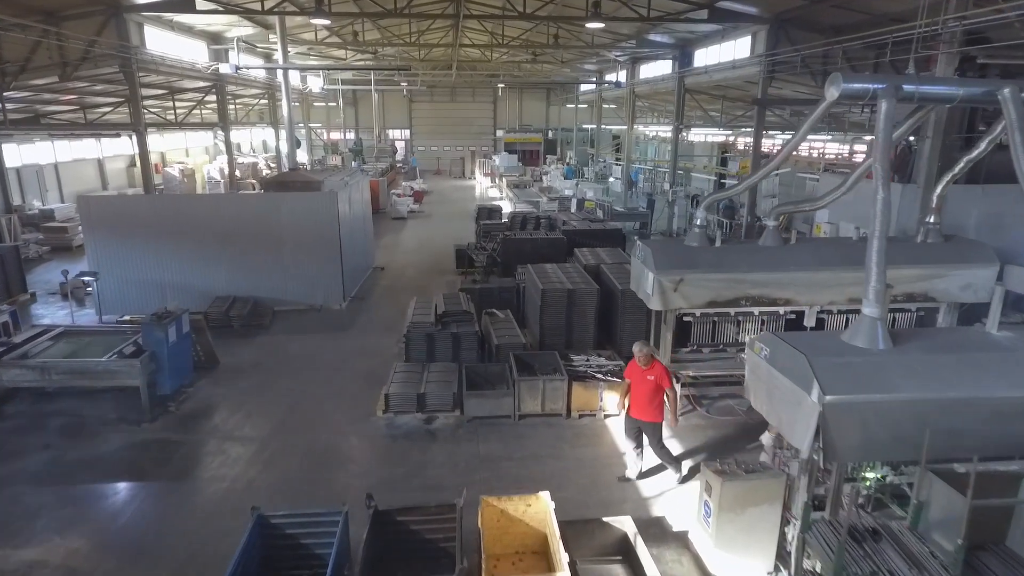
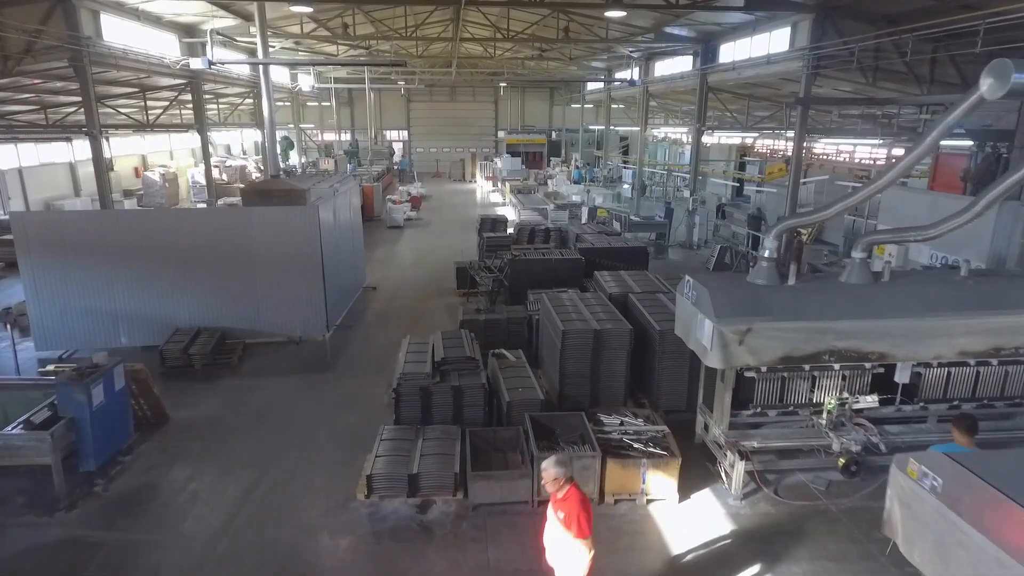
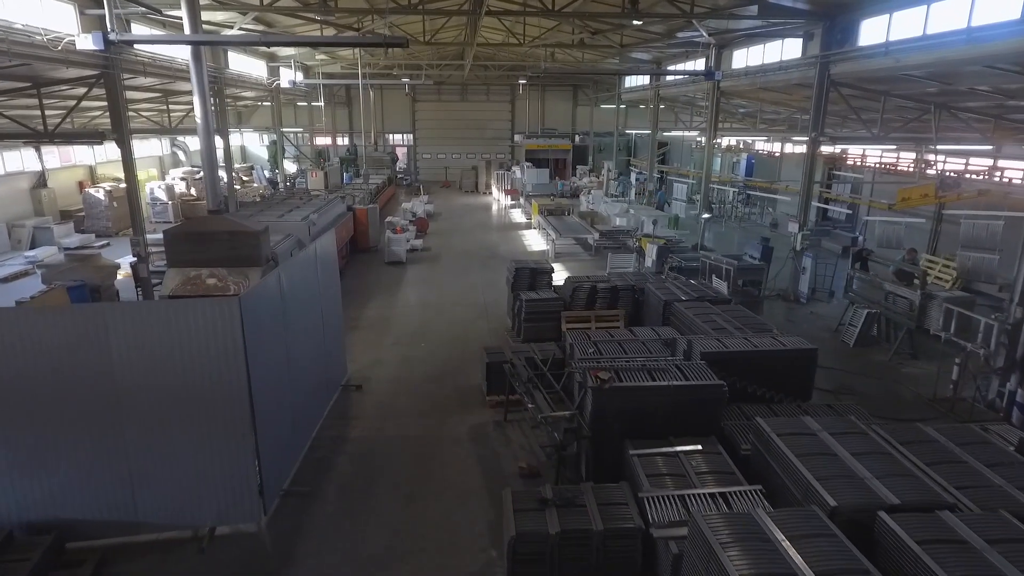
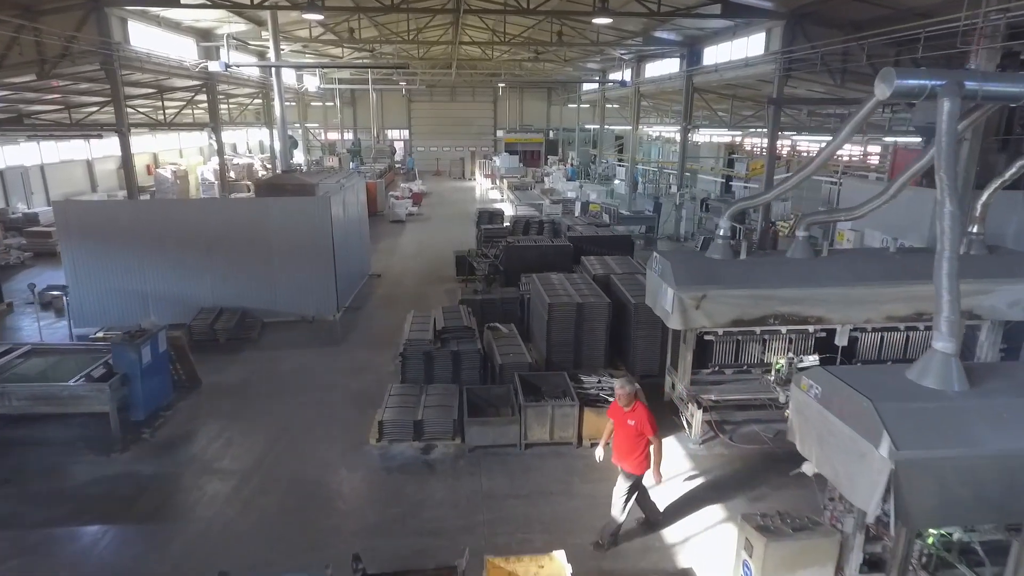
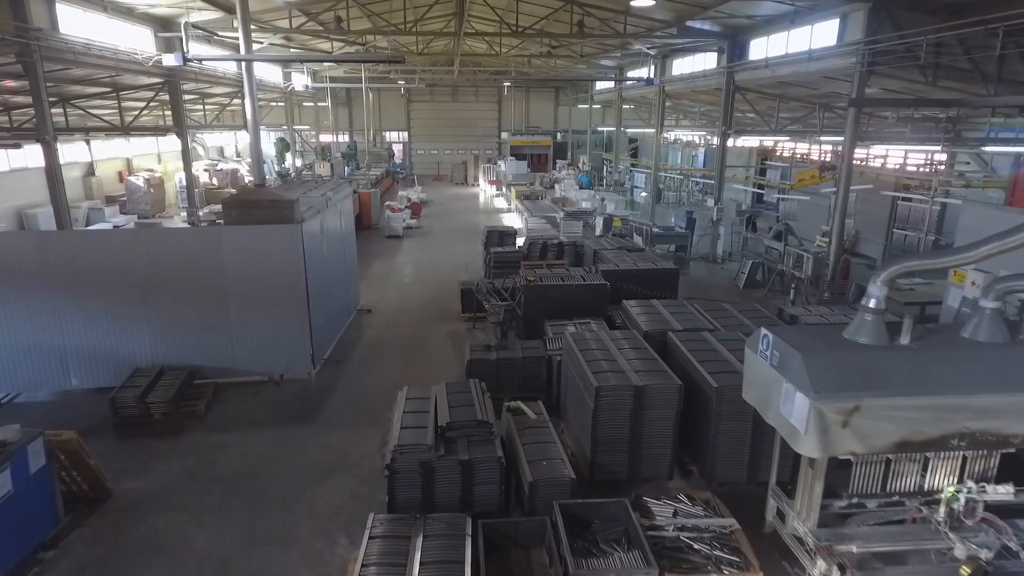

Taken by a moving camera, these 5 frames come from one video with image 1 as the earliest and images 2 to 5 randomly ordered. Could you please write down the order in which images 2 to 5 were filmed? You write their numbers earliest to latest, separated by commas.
4, 2, 5, 3
